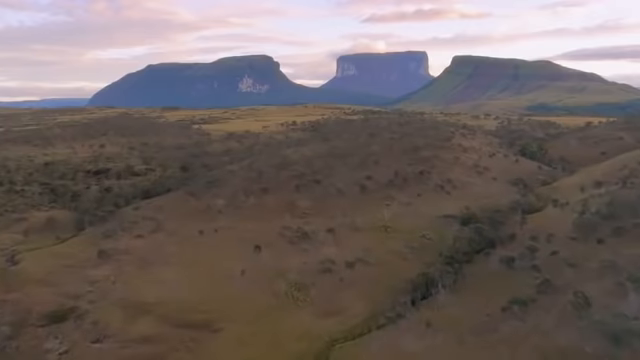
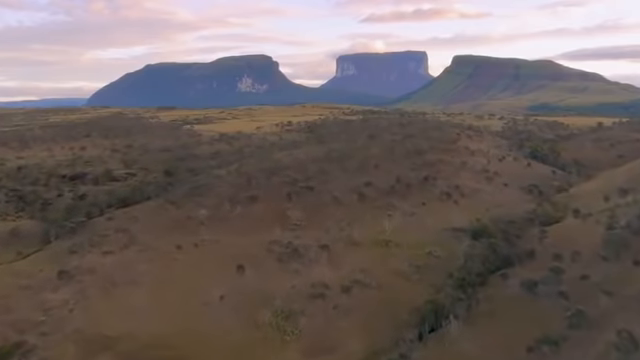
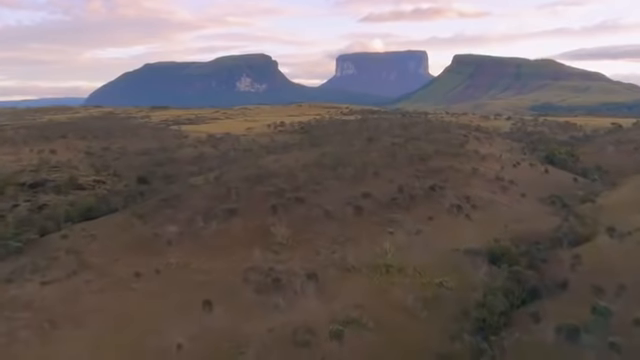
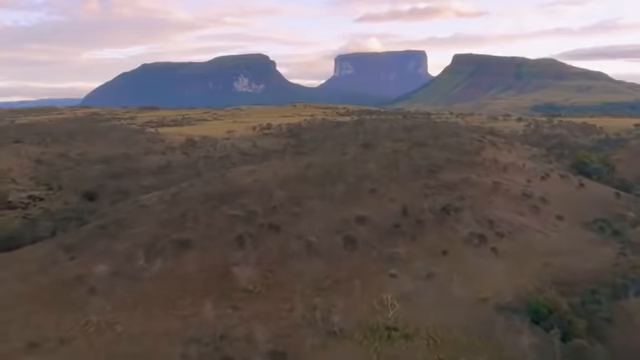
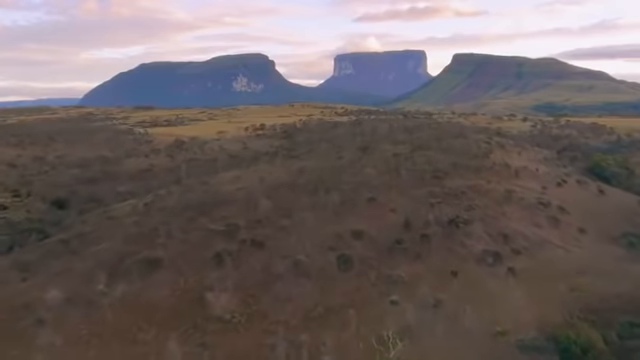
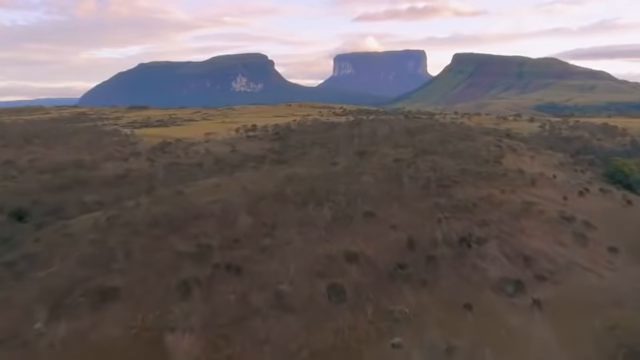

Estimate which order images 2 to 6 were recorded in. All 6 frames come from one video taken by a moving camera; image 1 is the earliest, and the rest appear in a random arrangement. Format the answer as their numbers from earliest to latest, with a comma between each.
2, 3, 4, 5, 6
